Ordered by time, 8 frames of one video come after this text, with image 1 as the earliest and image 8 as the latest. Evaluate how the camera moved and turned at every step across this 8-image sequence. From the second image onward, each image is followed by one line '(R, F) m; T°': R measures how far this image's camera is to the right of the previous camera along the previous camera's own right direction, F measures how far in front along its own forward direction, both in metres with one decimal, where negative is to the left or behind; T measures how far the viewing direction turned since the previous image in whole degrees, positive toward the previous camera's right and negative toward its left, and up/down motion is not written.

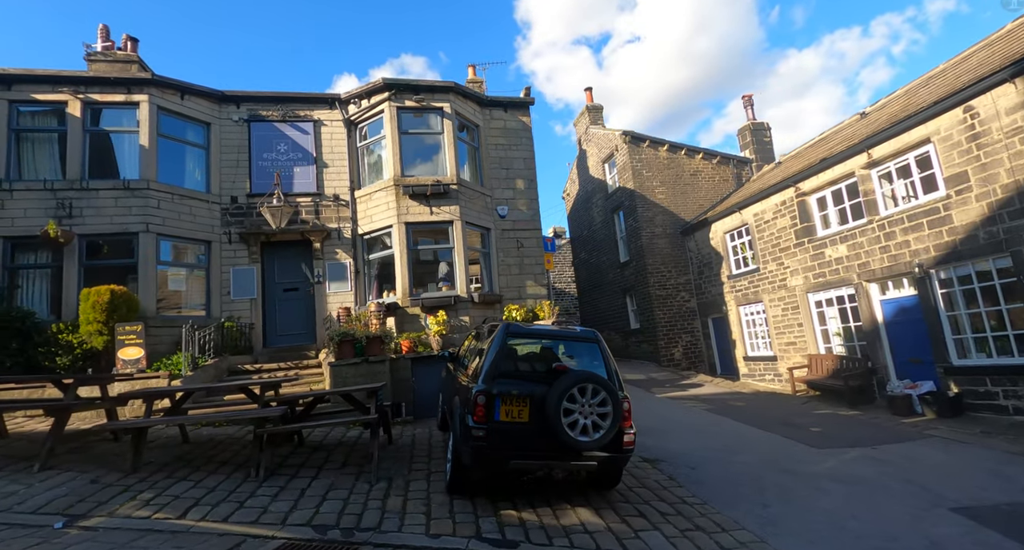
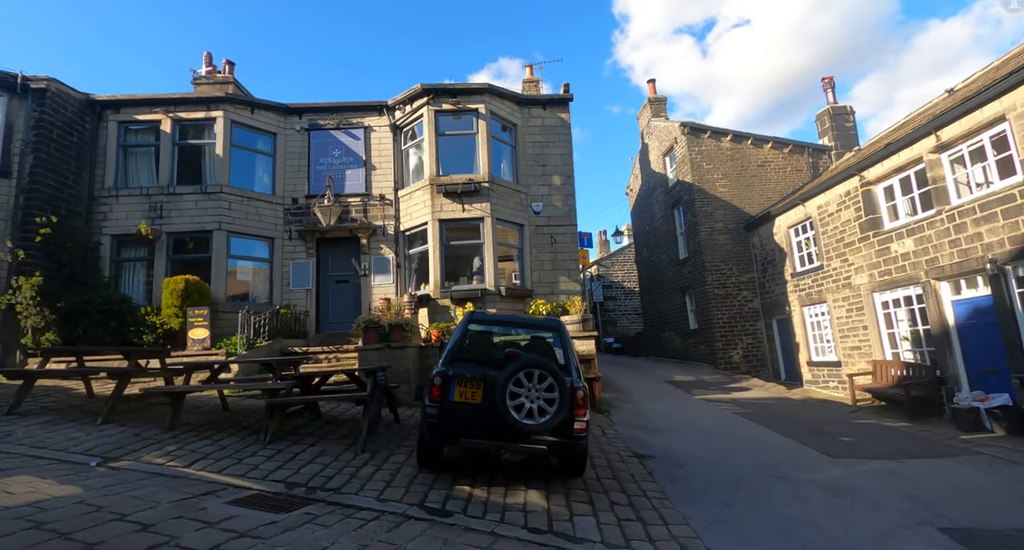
(+1.2, -0.1) m; -10°
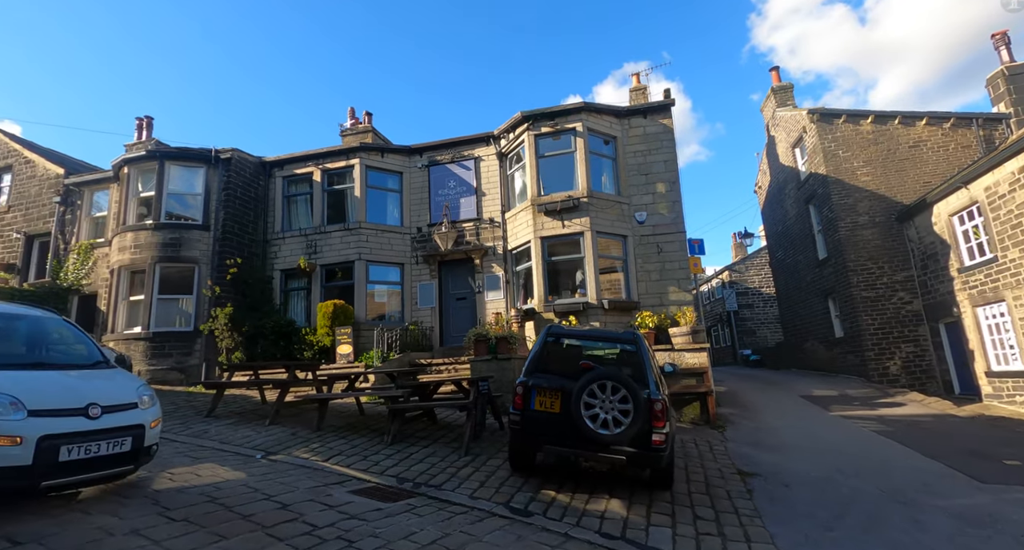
(+0.6, -0.3) m; -16°
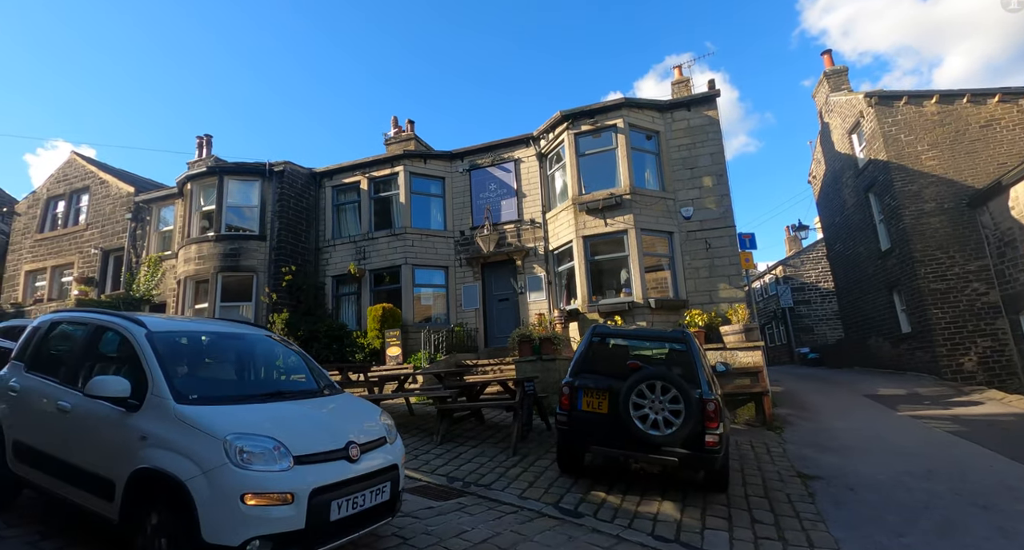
(0.0, 0.0) m; -5°
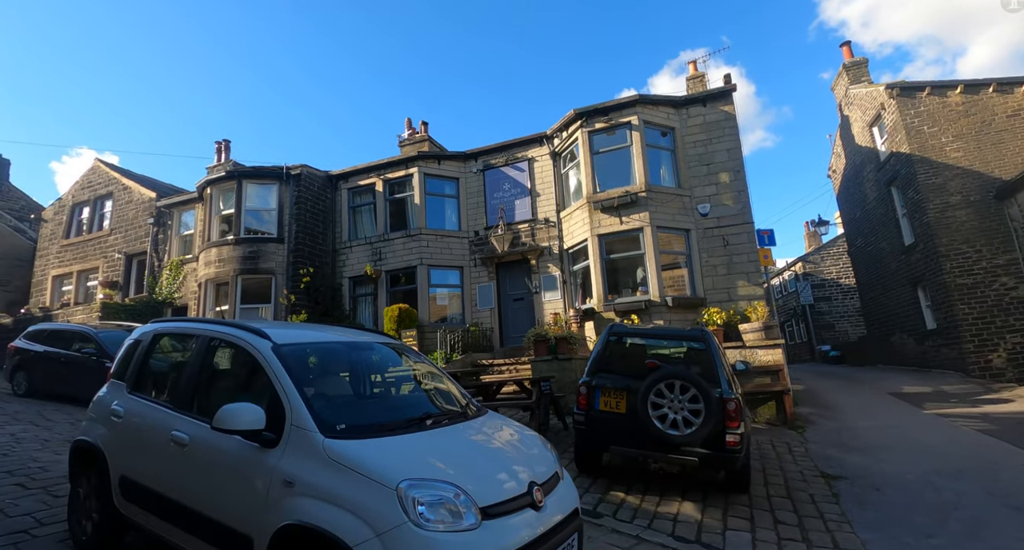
(0.0, 0.0) m; -2°
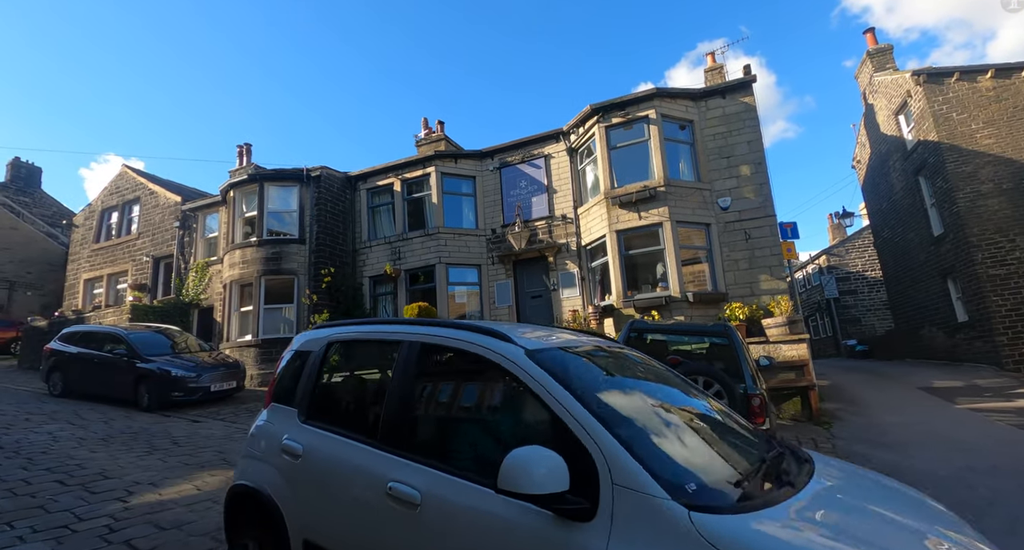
(0.0, 0.0) m; -2°
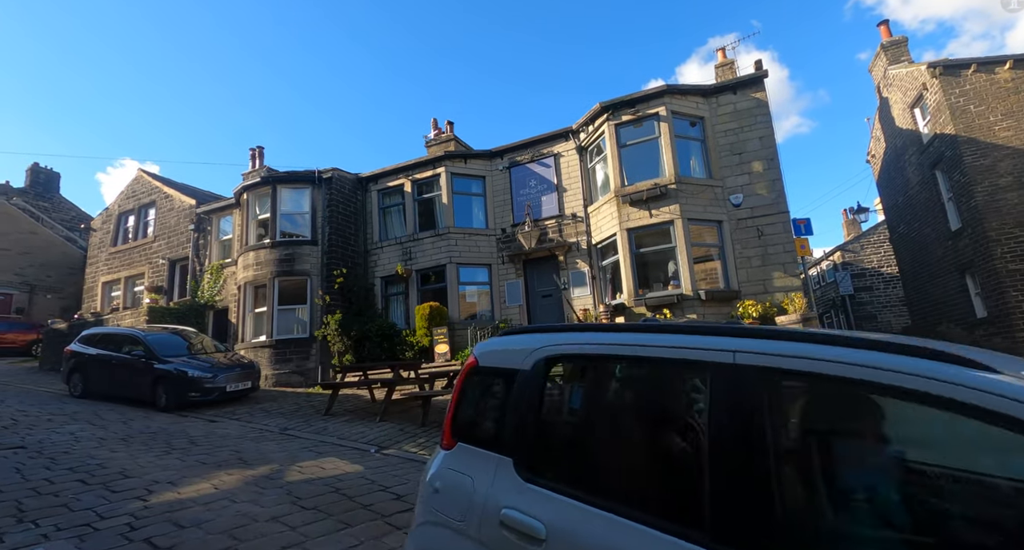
(0.0, 0.0) m; -1°
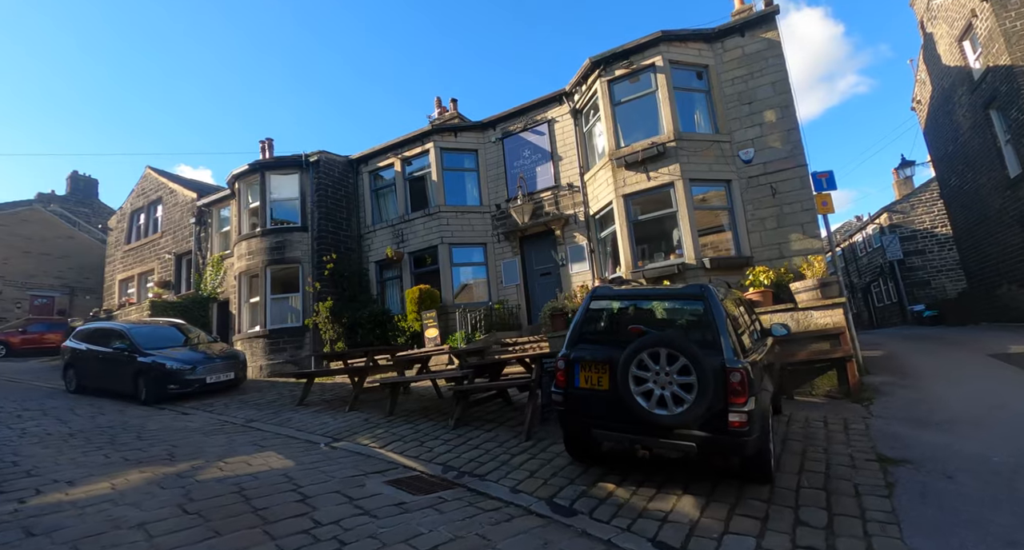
(+1.0, +0.7) m; -5°
